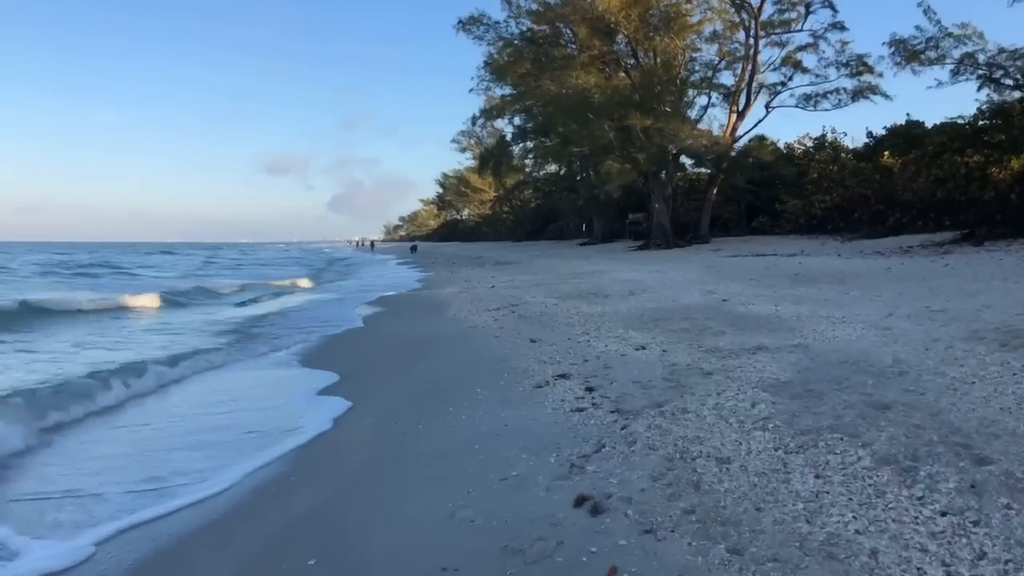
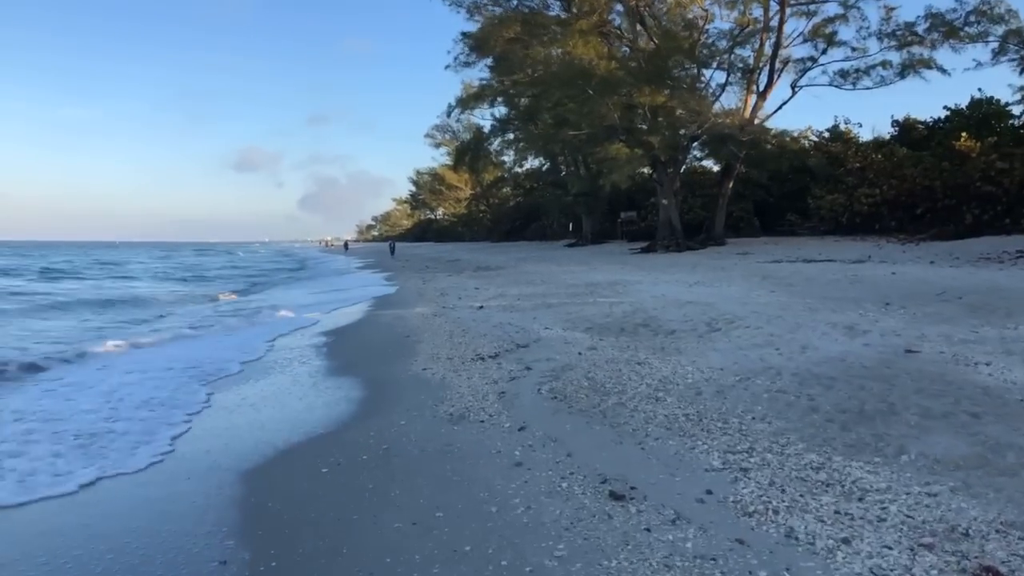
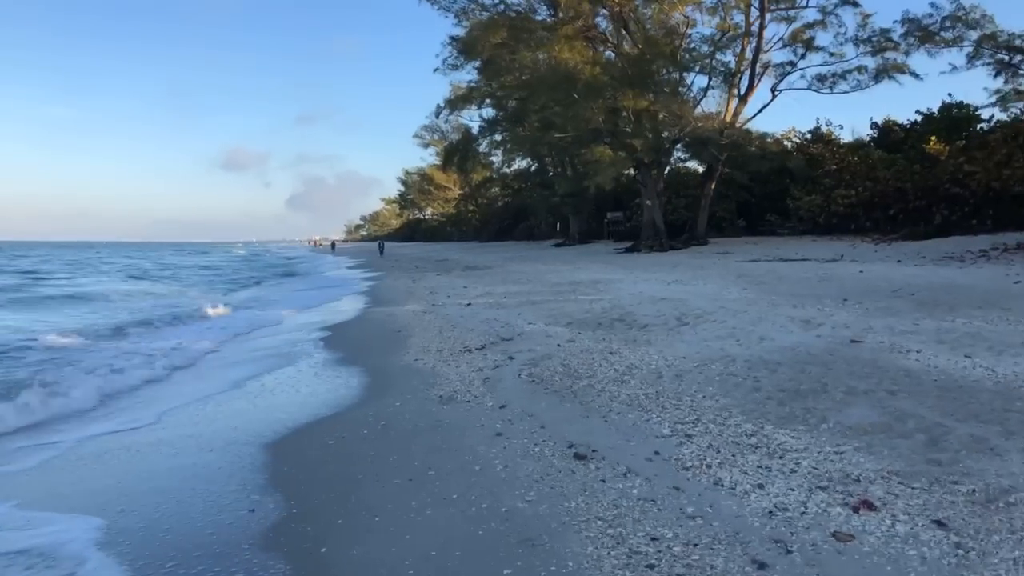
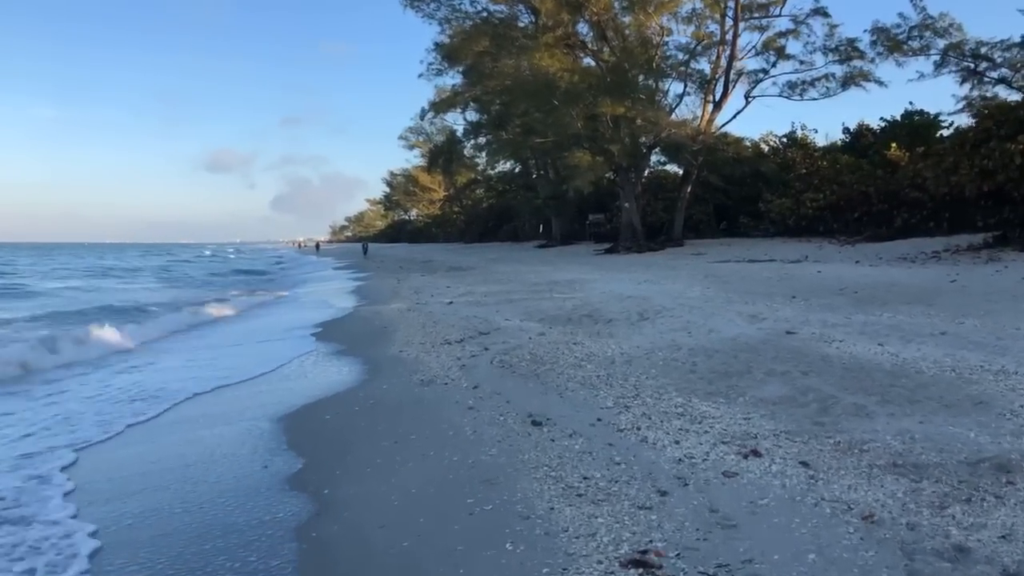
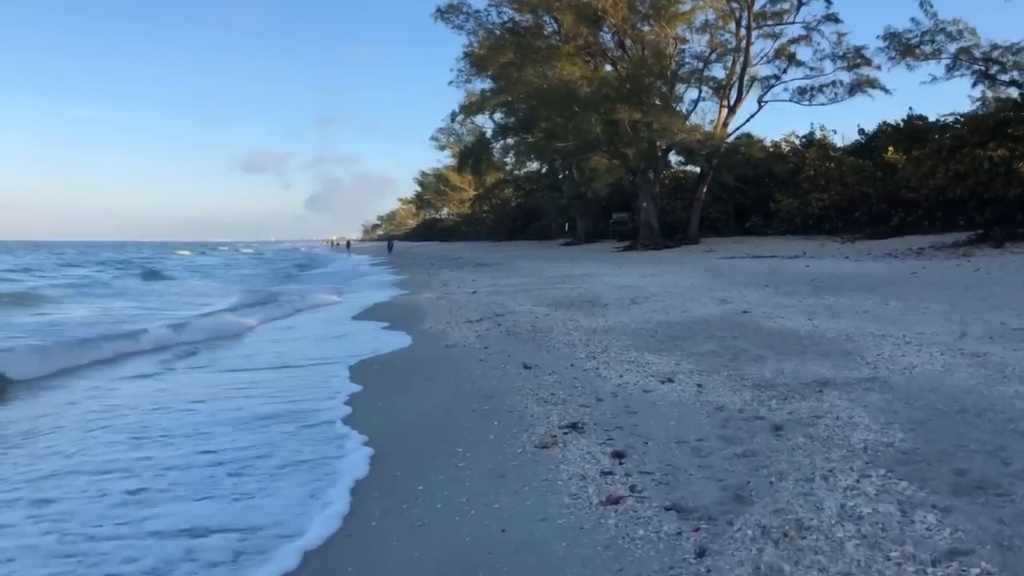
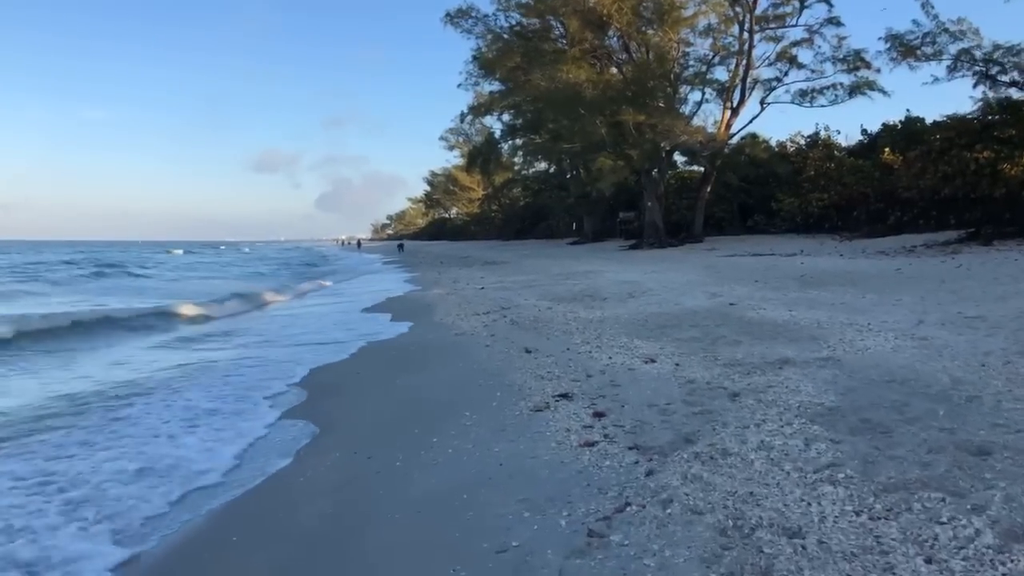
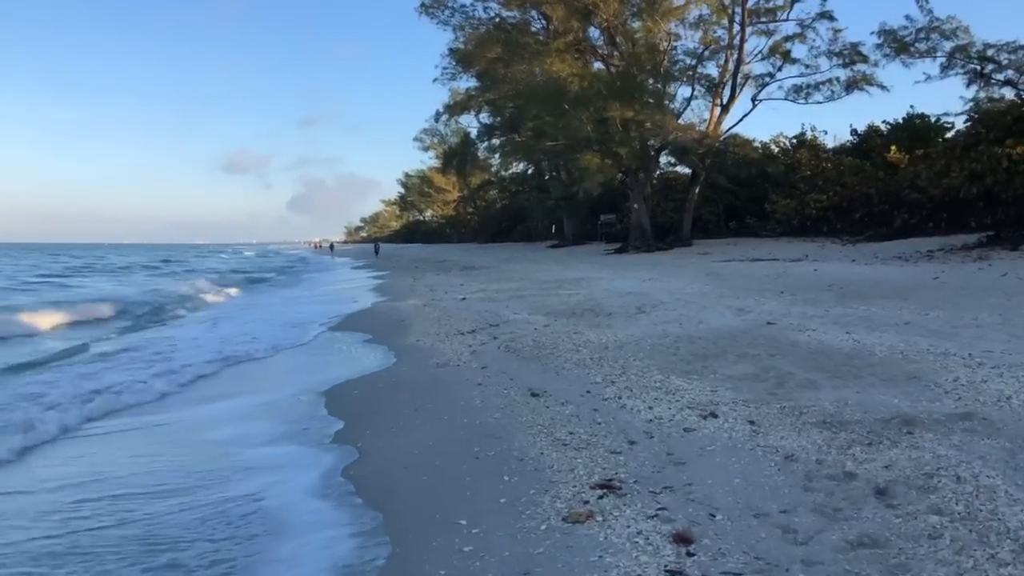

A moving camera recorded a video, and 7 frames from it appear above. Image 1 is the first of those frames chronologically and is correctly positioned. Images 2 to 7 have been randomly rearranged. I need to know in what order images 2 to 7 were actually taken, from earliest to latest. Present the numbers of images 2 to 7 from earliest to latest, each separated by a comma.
6, 5, 7, 4, 3, 2
